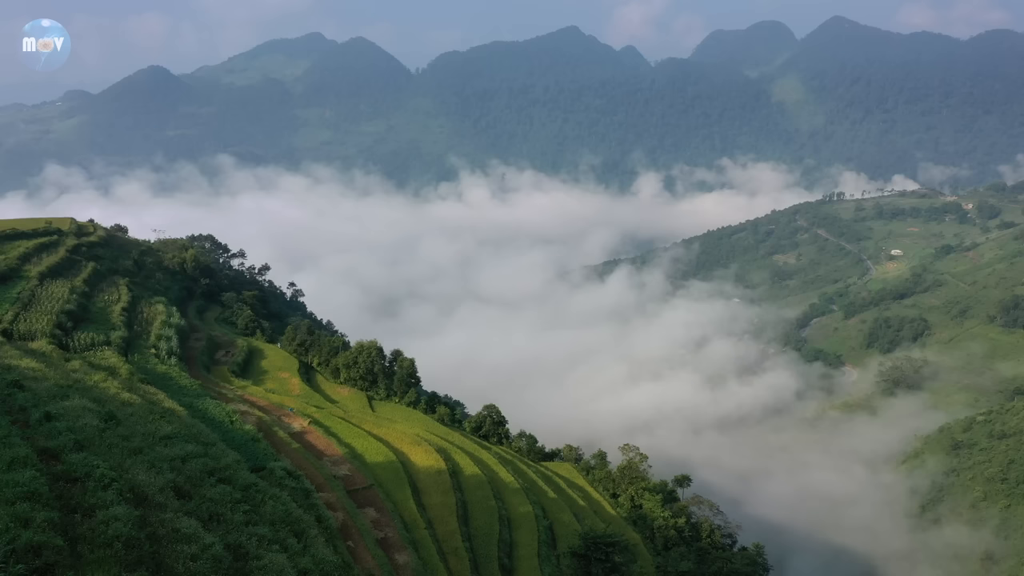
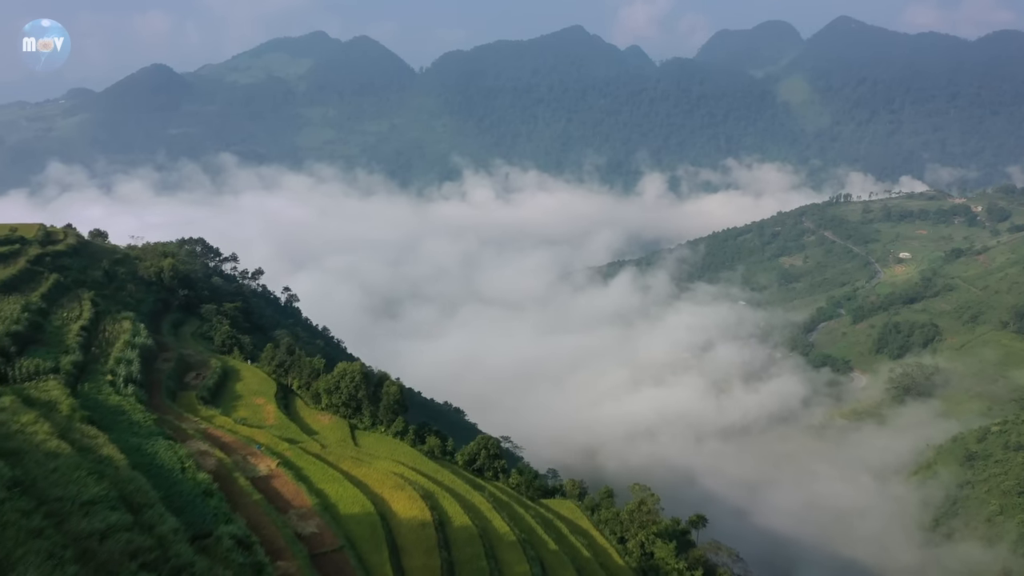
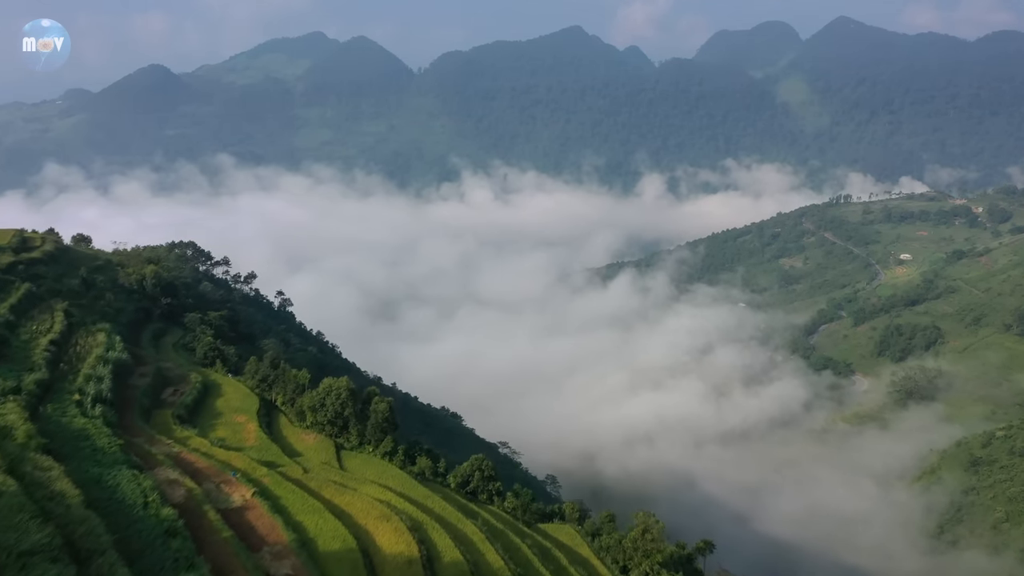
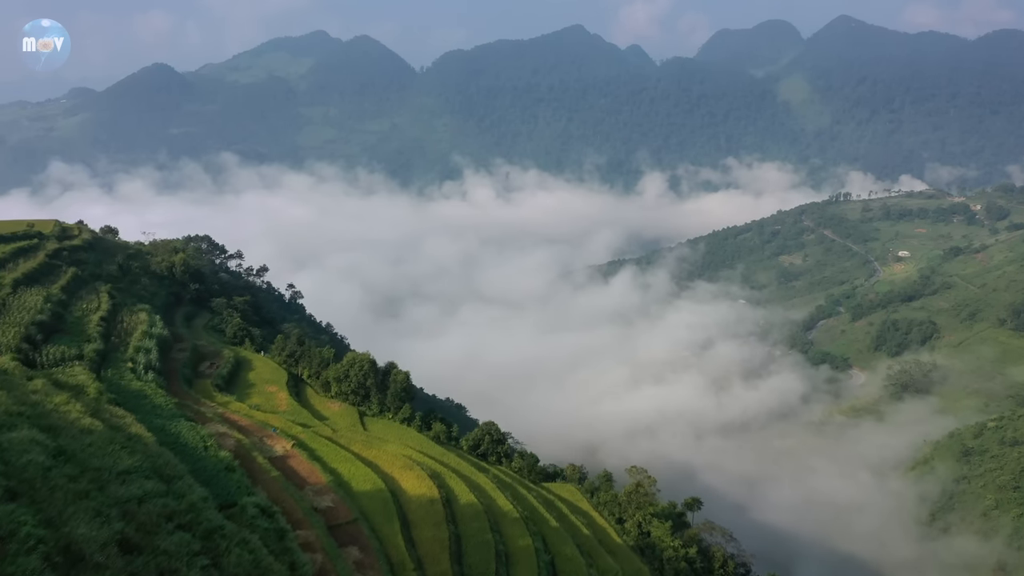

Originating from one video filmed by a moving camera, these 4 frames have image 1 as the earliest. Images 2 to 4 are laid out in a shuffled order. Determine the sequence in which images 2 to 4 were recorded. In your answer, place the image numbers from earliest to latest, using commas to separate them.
4, 2, 3
